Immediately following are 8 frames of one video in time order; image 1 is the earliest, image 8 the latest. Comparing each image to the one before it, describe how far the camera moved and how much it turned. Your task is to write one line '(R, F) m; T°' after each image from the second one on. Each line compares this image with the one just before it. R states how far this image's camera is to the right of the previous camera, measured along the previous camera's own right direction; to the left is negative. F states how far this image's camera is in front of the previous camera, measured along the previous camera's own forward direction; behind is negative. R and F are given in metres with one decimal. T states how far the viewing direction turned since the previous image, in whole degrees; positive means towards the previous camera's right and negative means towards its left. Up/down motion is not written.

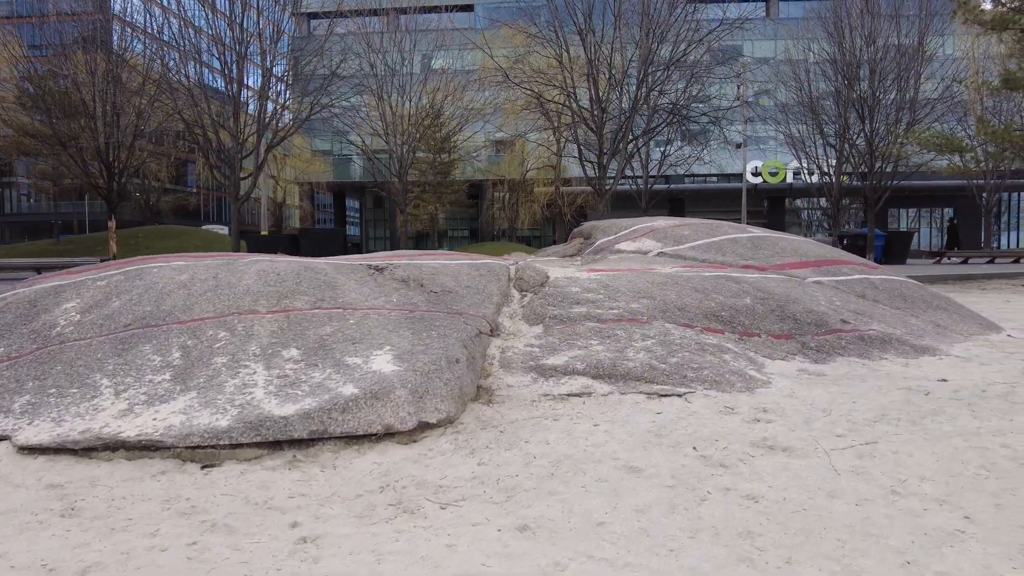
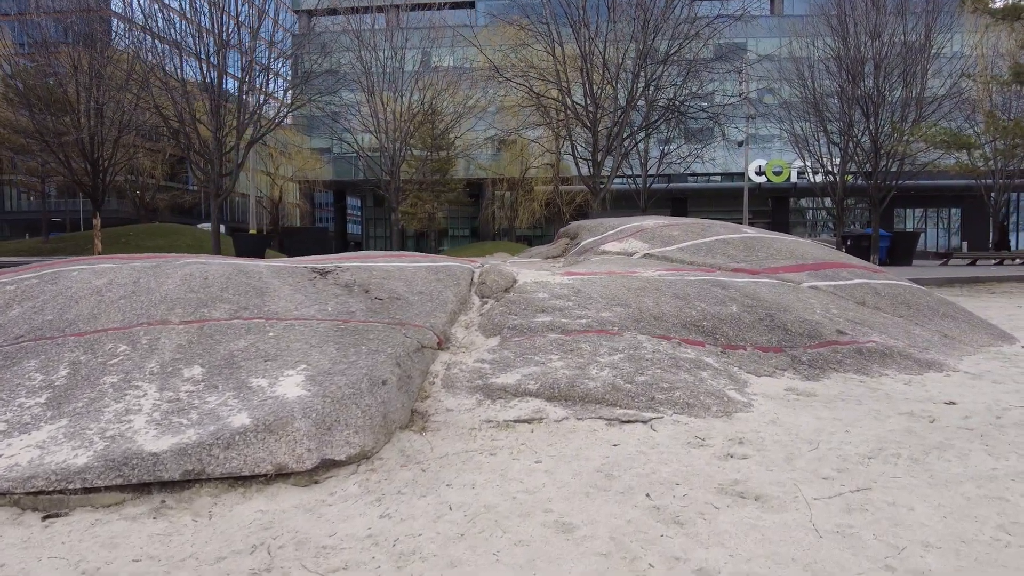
(+0.5, +0.7) m; 0°
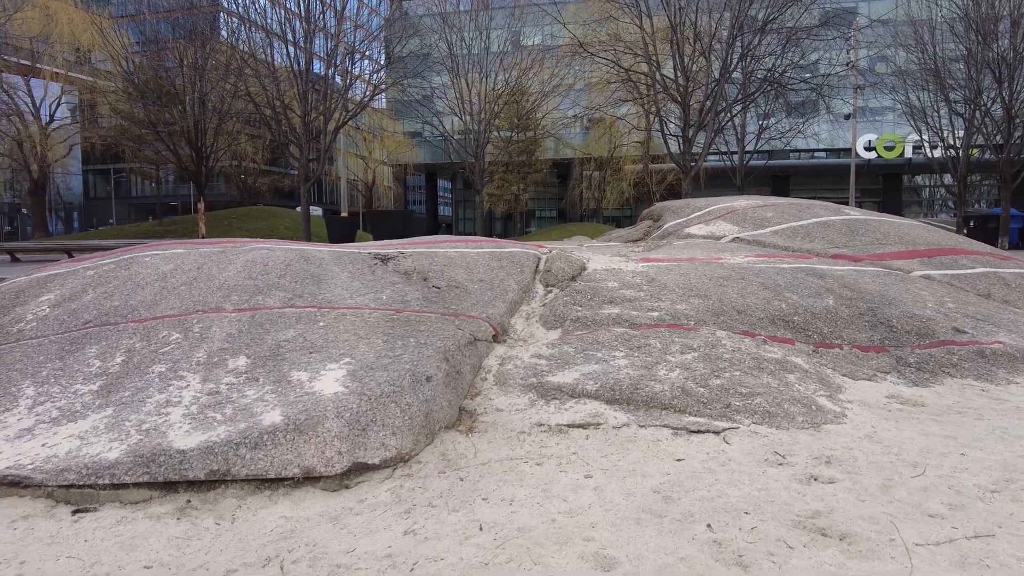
(+0.2, +0.4) m; -8°
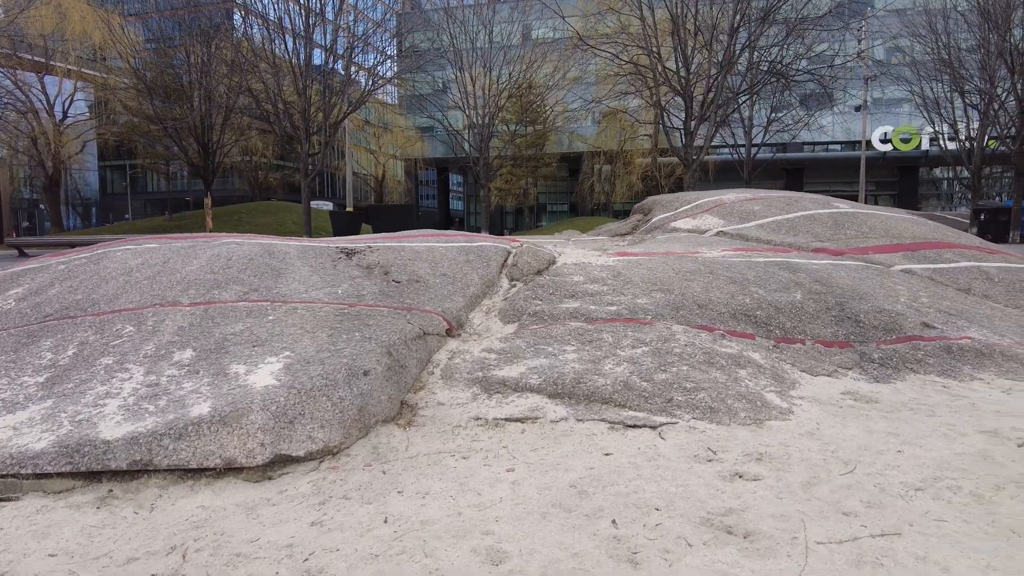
(+0.5, 0.0) m; -1°
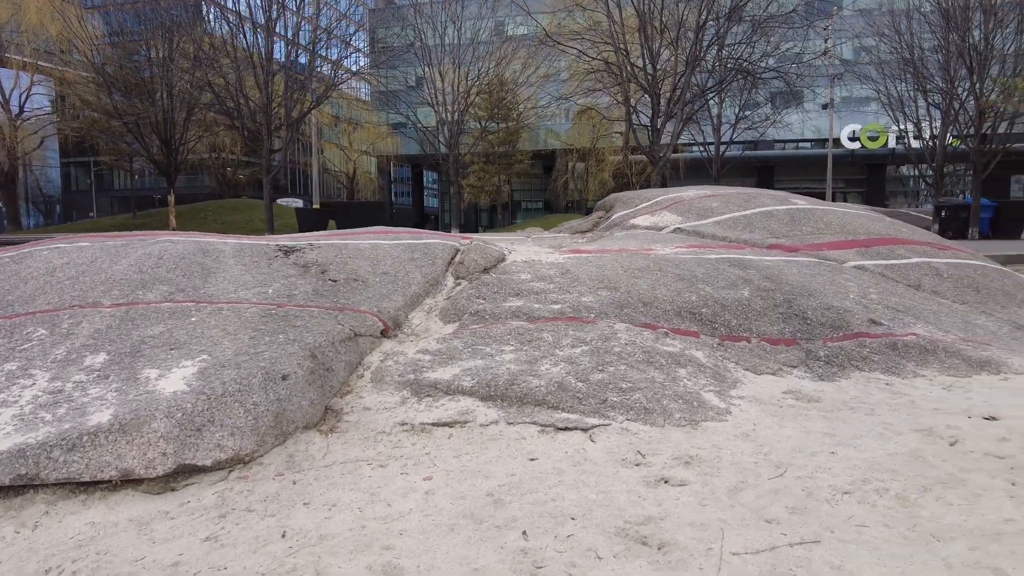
(+0.3, +0.2) m; +2°
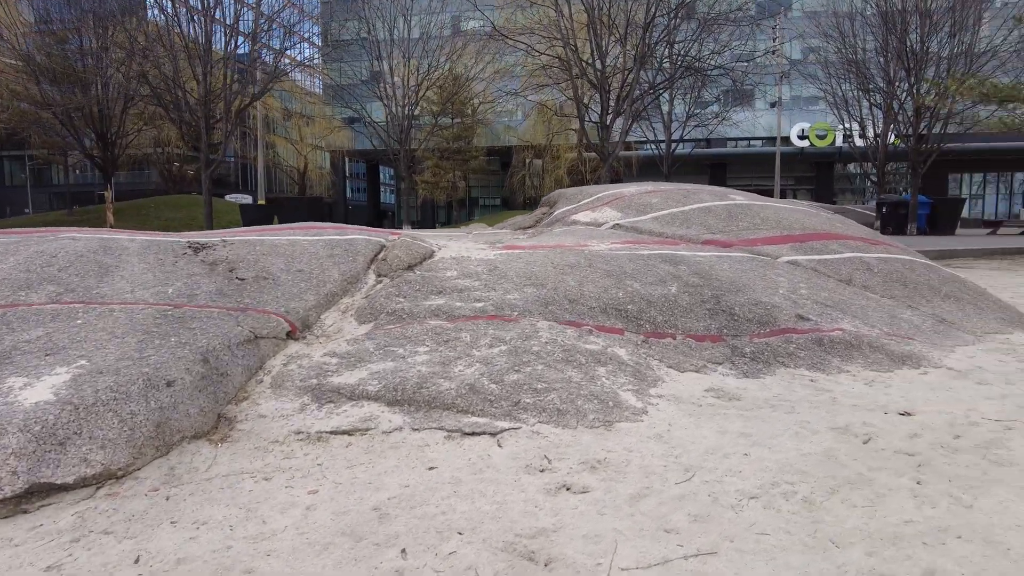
(+0.3, +0.2) m; +3°
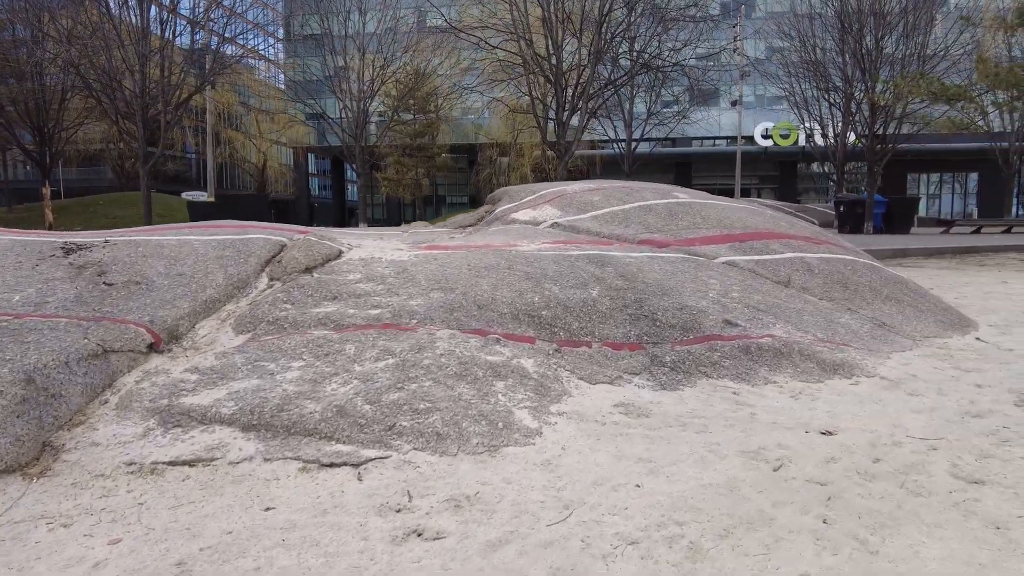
(+0.5, +0.5) m; +2°
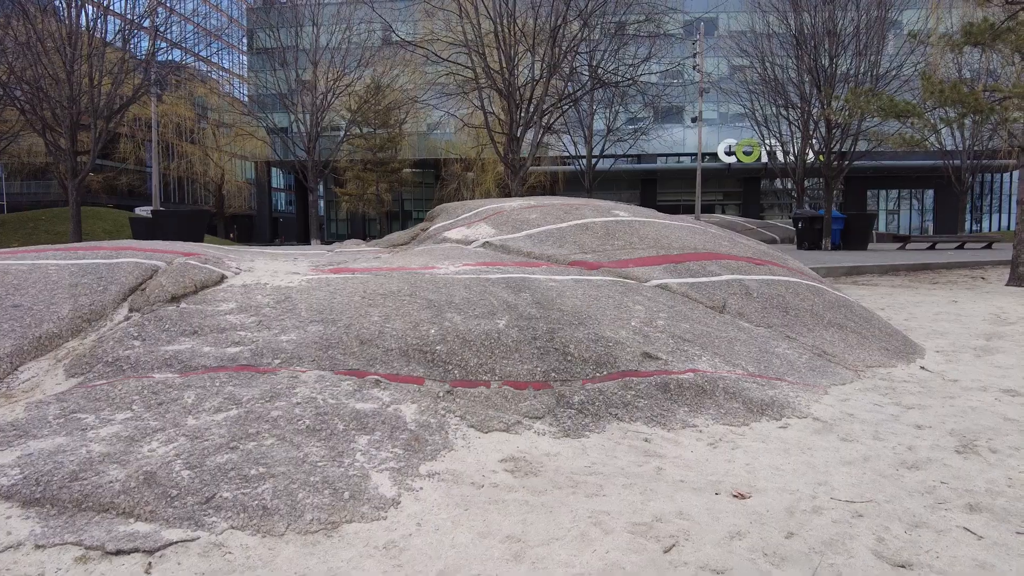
(+0.6, +0.6) m; +2°
